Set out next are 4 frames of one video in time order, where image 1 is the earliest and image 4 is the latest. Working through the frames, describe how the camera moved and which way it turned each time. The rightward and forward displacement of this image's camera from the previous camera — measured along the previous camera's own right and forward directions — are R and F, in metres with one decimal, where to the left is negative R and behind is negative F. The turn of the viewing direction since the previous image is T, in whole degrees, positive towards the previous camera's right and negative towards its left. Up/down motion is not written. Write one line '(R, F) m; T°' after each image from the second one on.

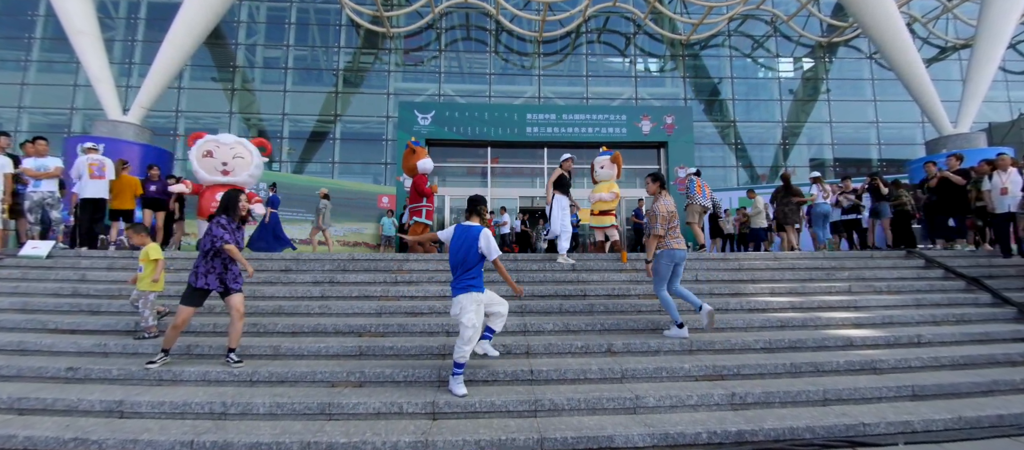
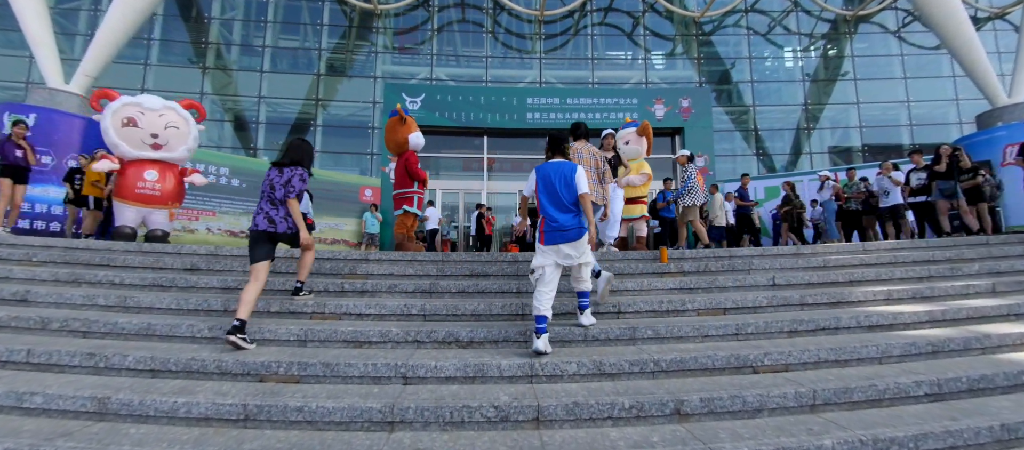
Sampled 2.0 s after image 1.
(0.0, +1.5) m; 0°
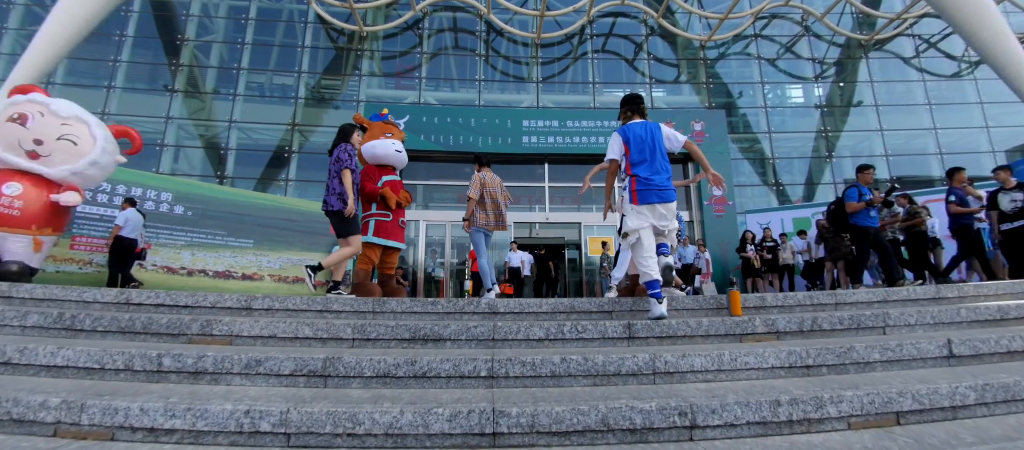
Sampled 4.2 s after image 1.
(+0.2, +1.5) m; 0°
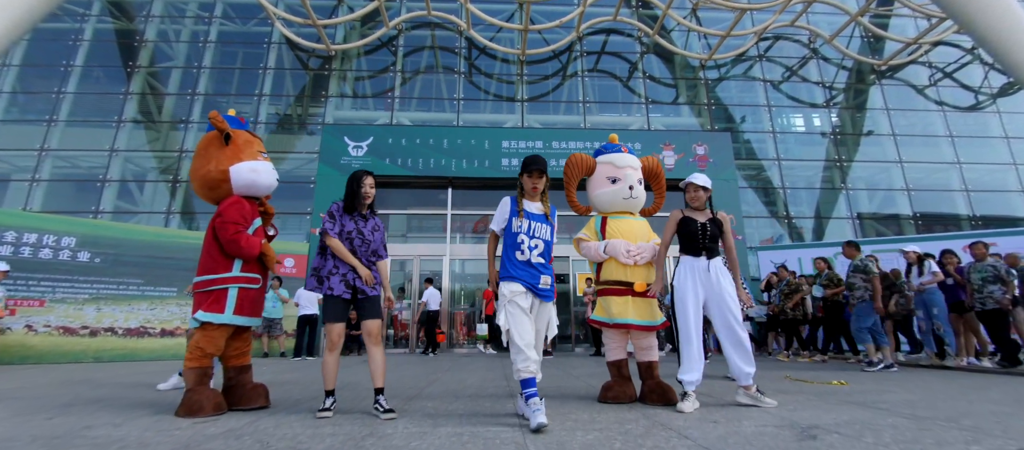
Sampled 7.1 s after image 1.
(+0.6, +1.3) m; -1°
